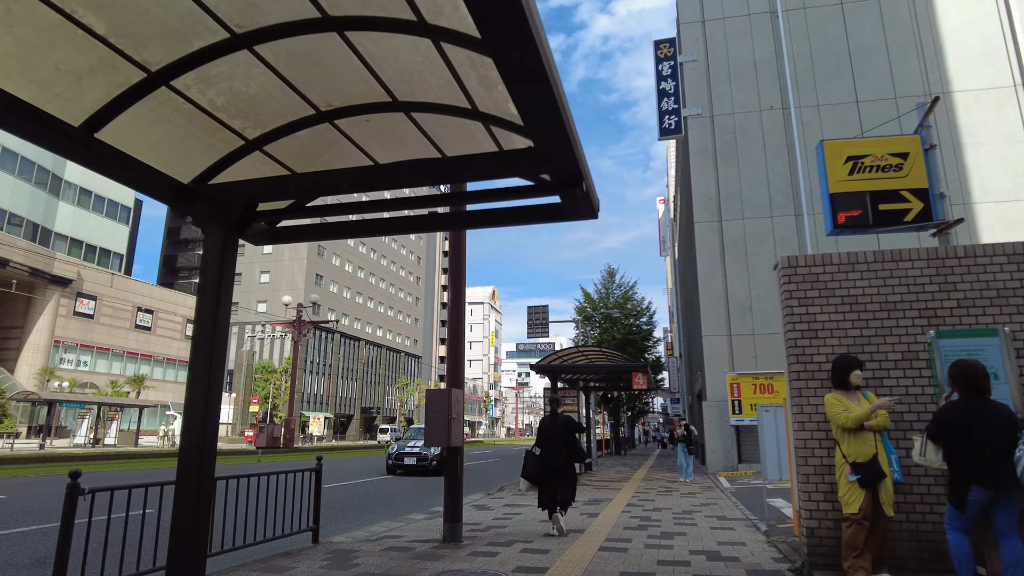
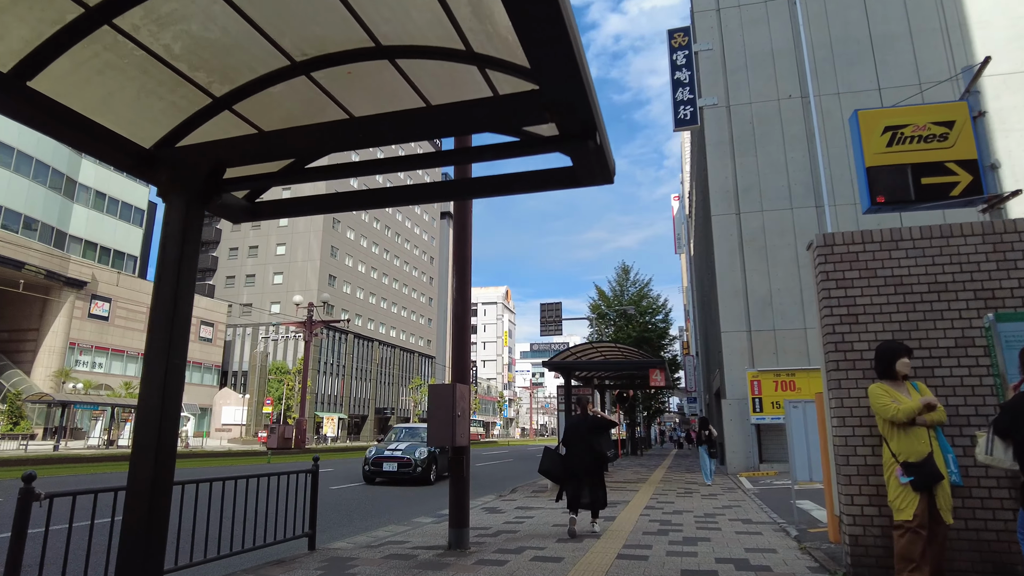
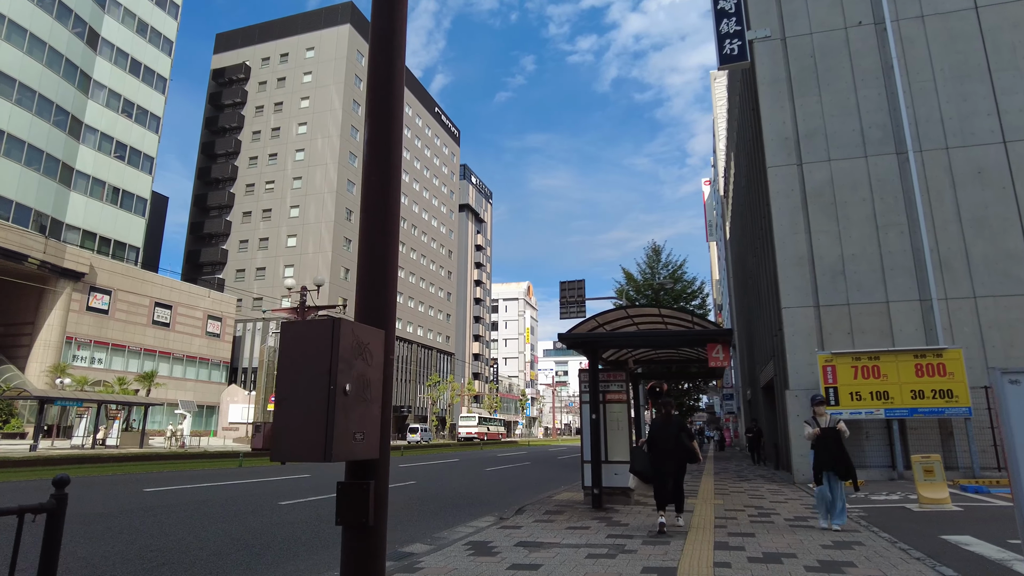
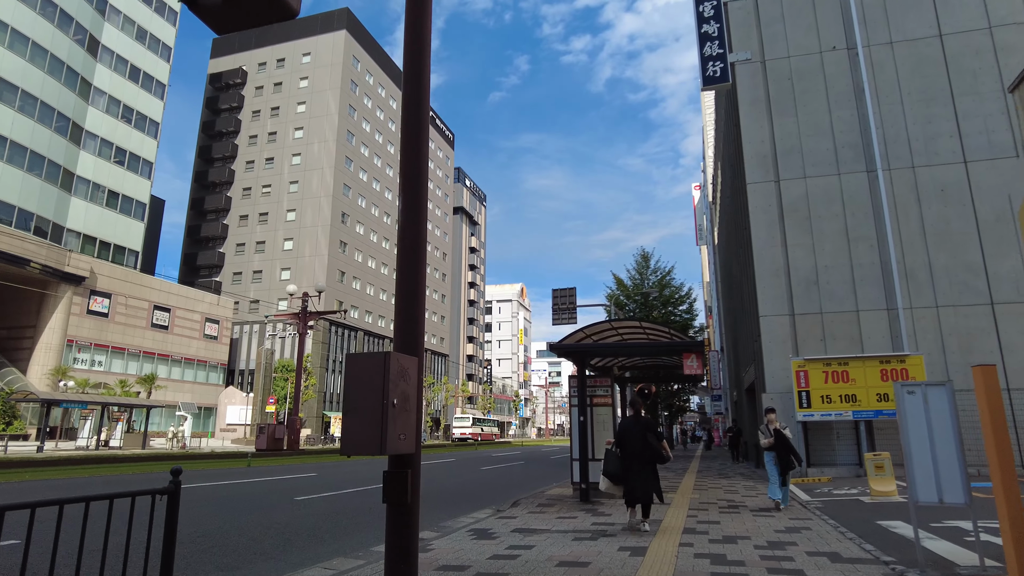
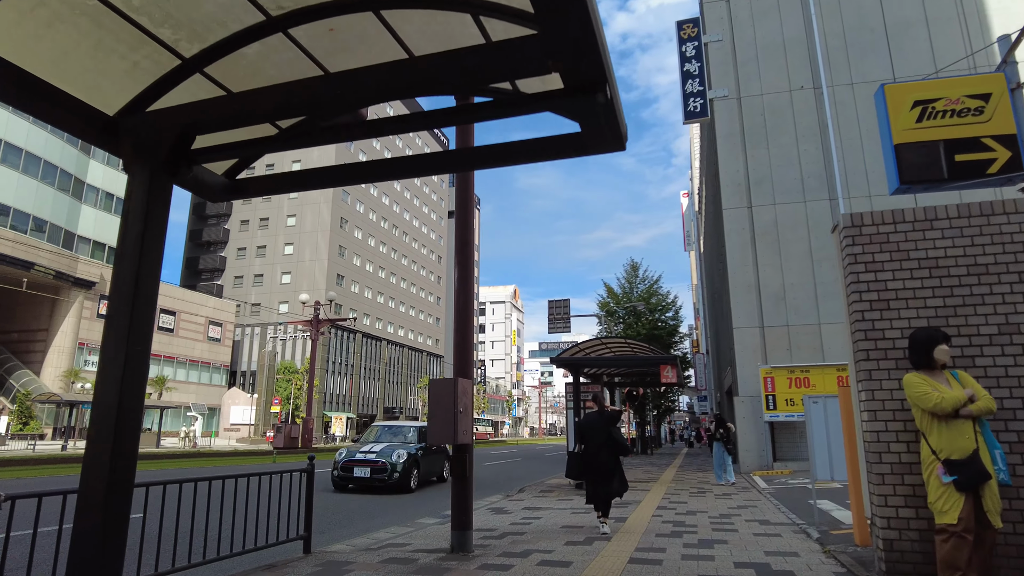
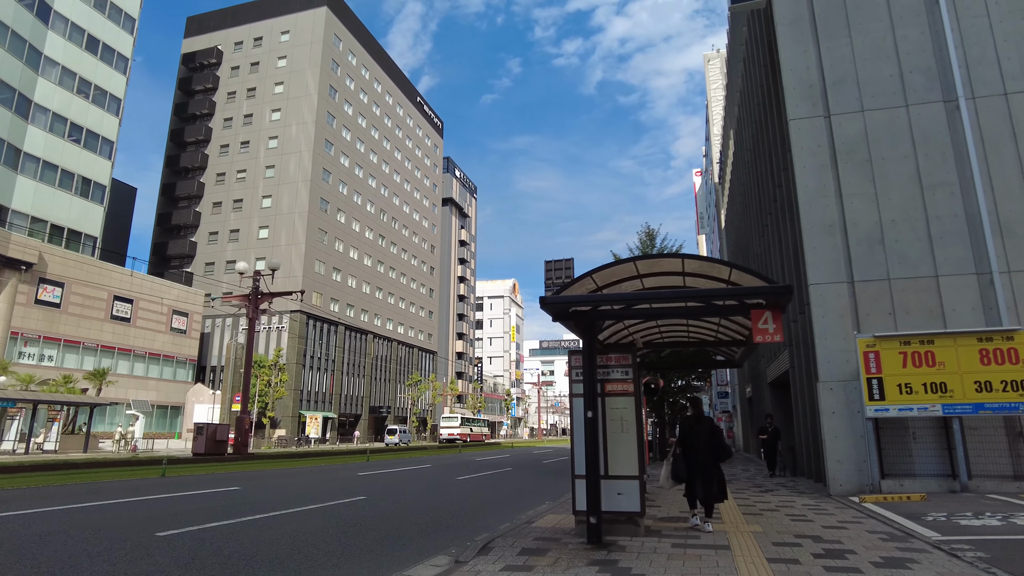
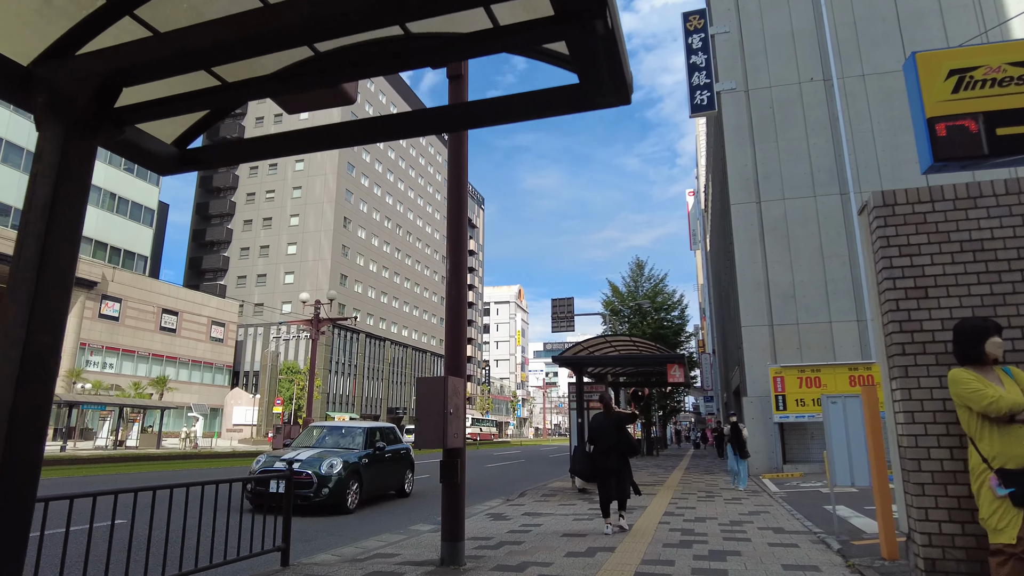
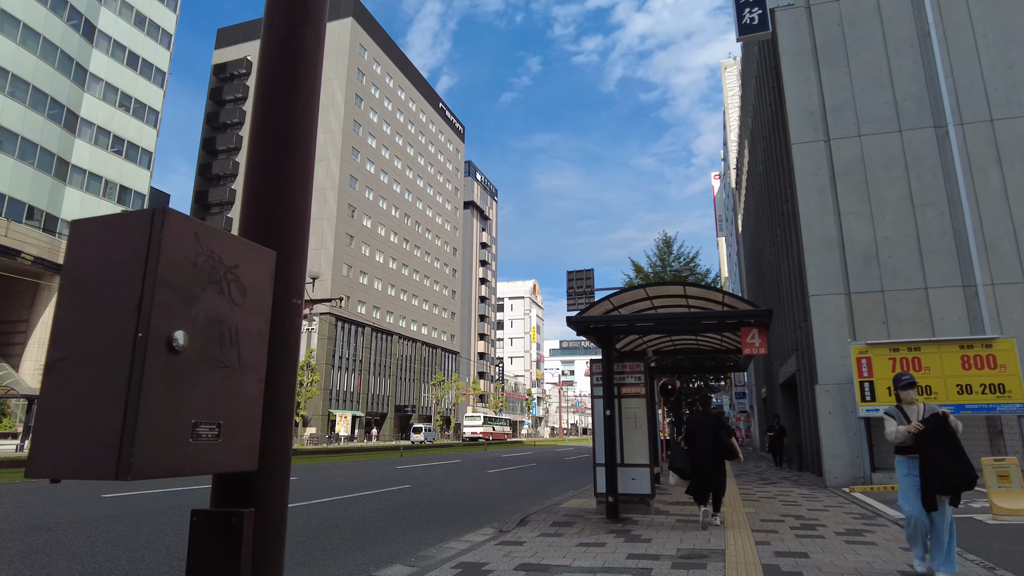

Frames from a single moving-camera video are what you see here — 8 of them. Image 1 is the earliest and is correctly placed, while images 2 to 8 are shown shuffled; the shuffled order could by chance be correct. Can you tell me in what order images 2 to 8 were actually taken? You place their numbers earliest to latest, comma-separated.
2, 5, 7, 4, 3, 8, 6
